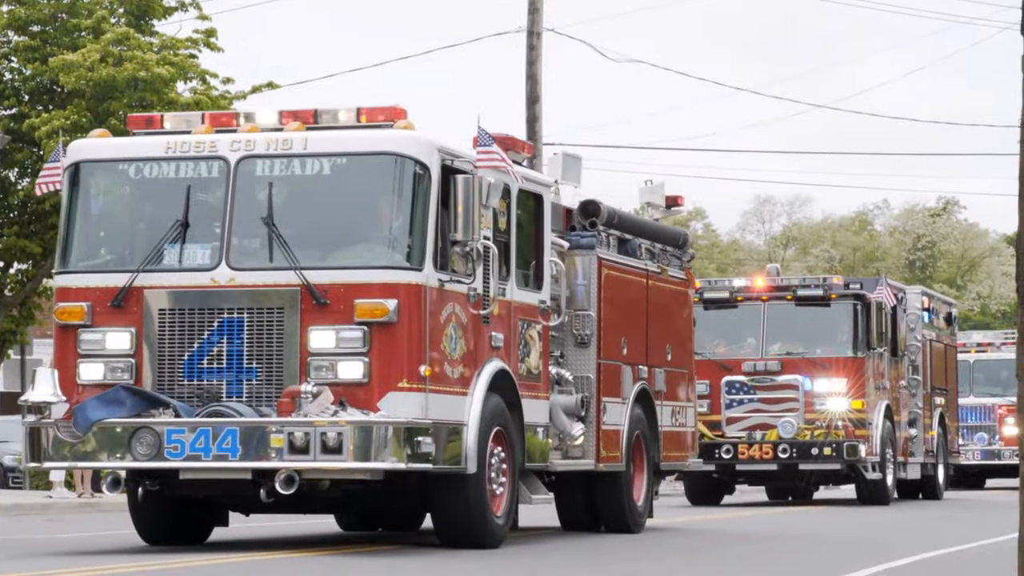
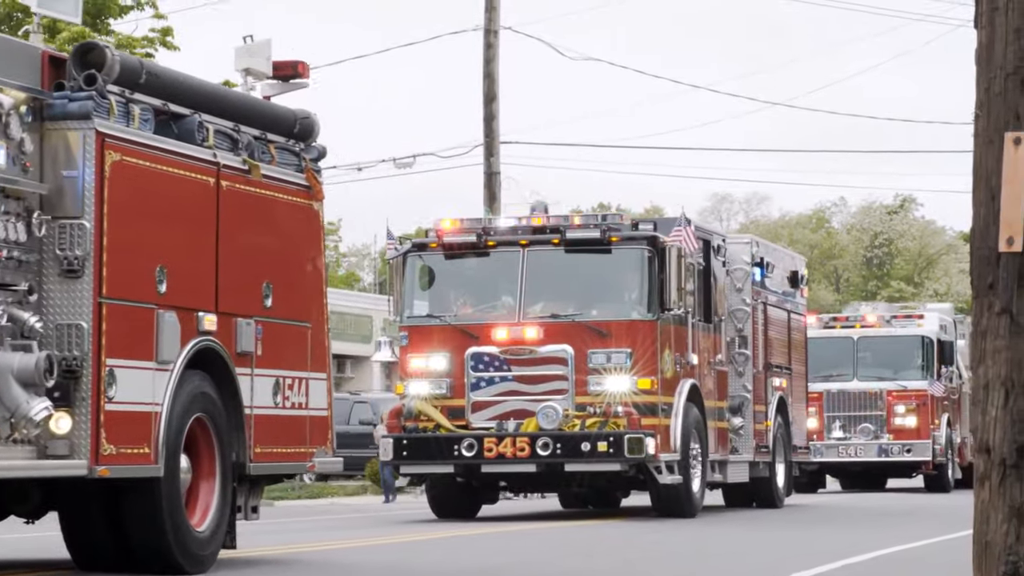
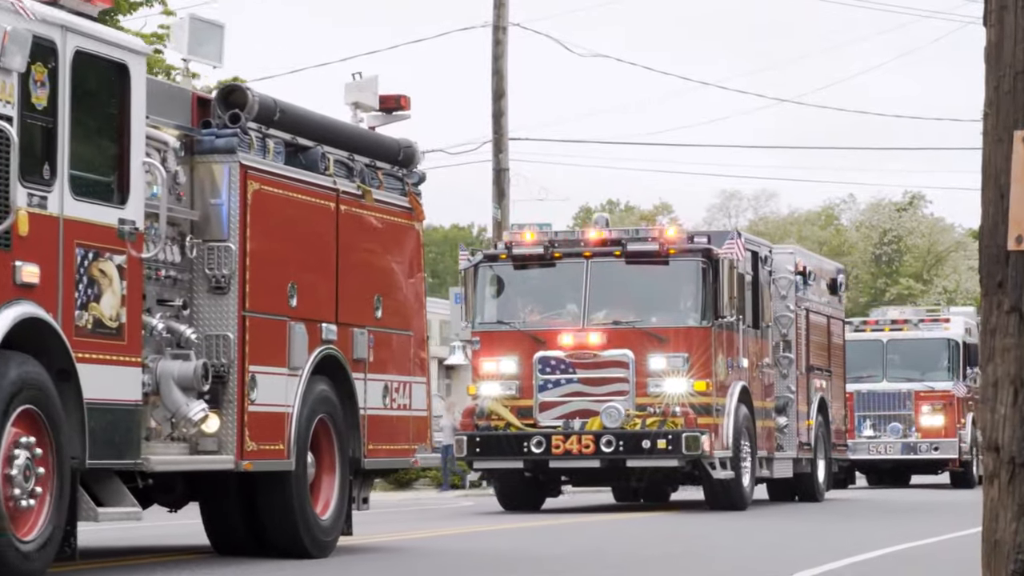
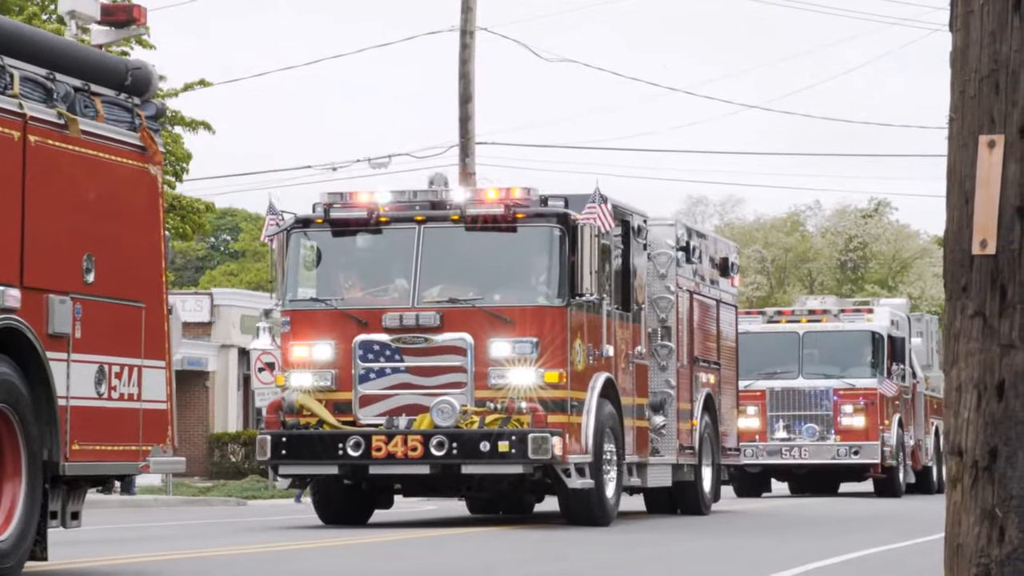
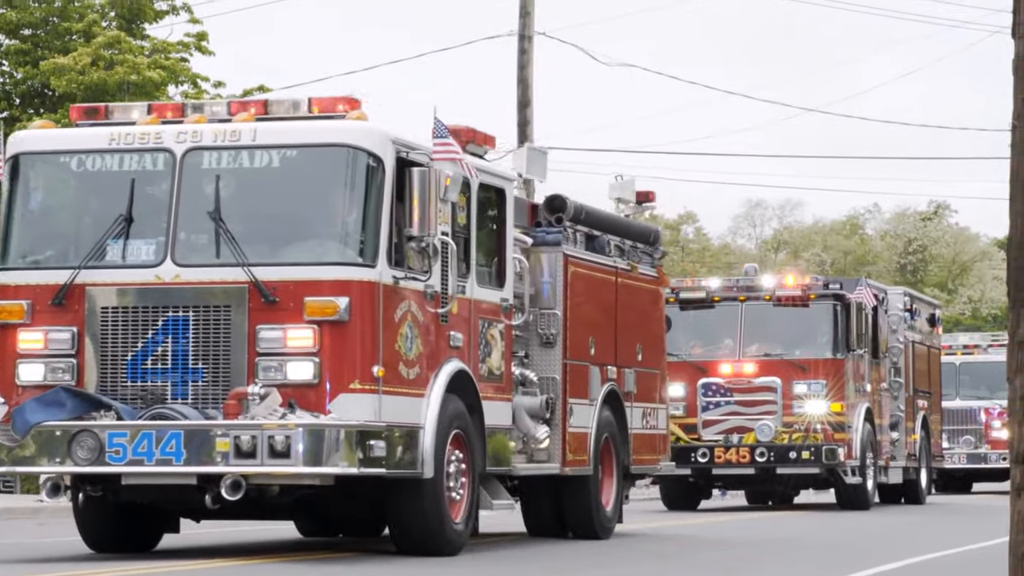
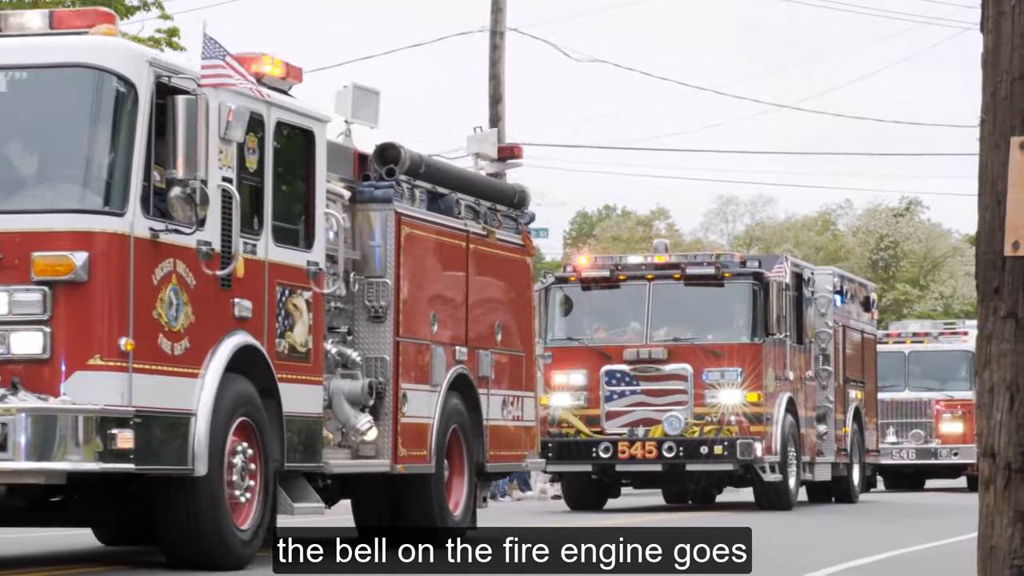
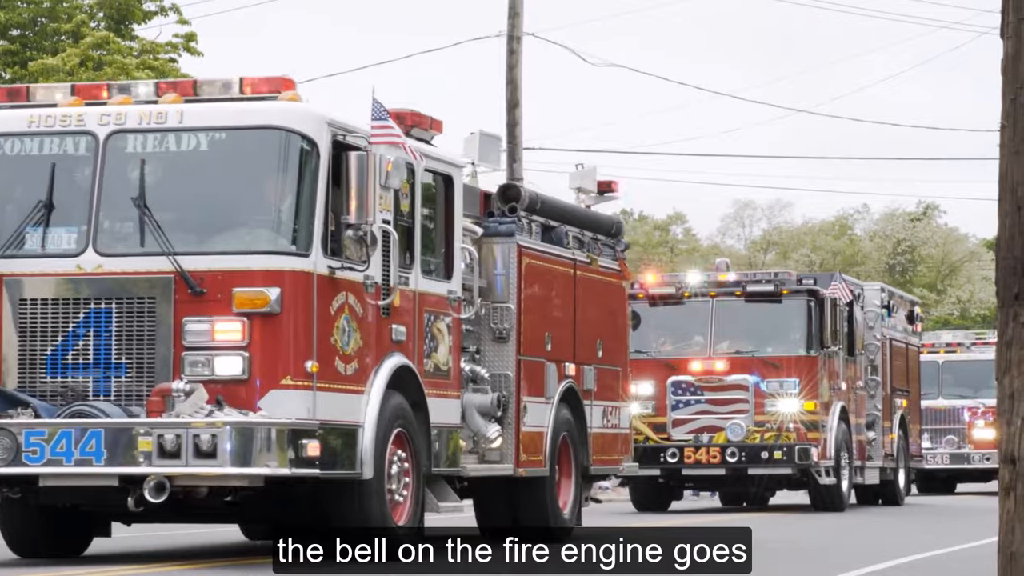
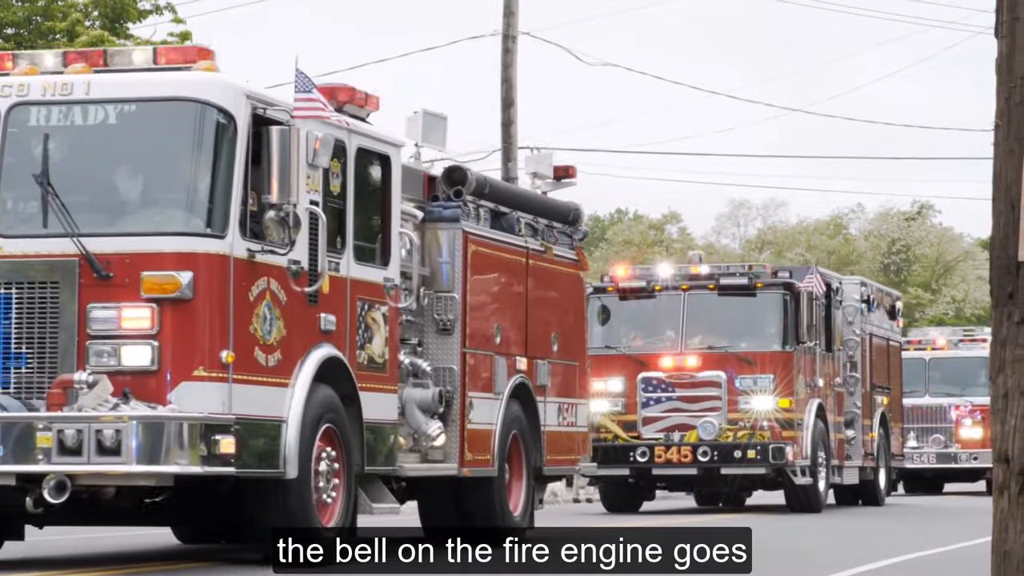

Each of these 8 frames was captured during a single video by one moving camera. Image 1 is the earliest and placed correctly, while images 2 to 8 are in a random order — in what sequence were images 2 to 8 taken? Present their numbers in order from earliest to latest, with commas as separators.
5, 7, 8, 6, 3, 2, 4
